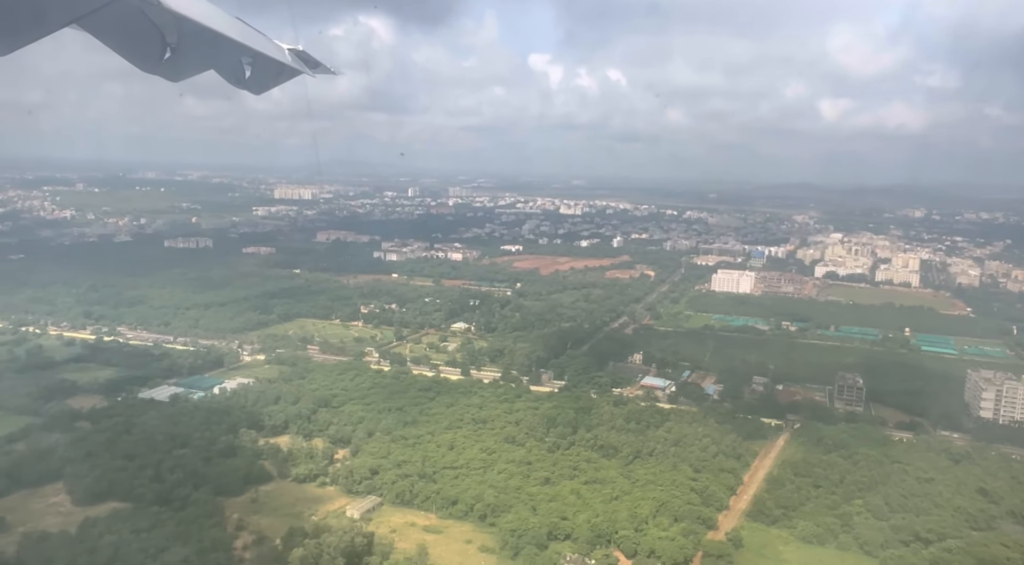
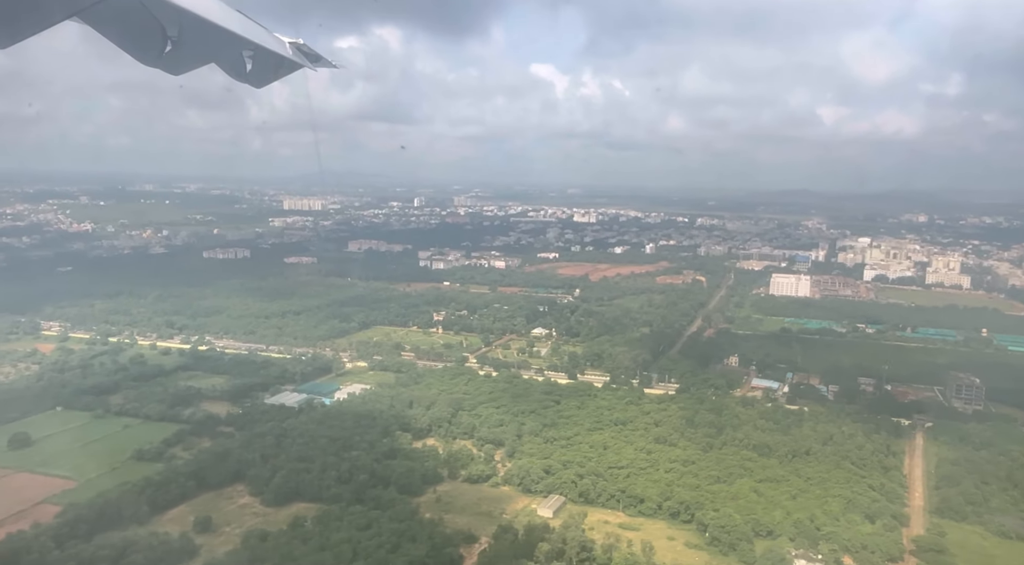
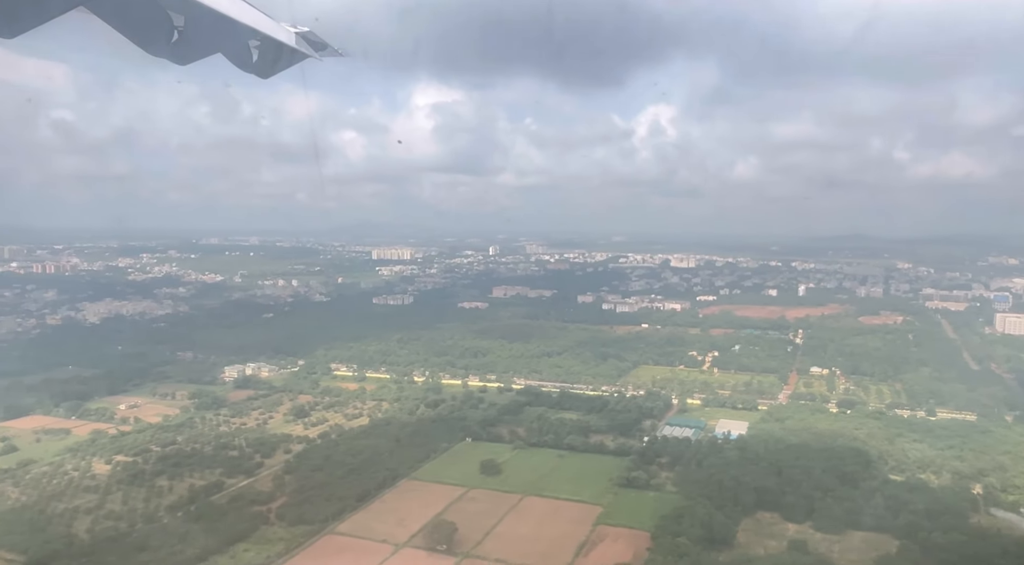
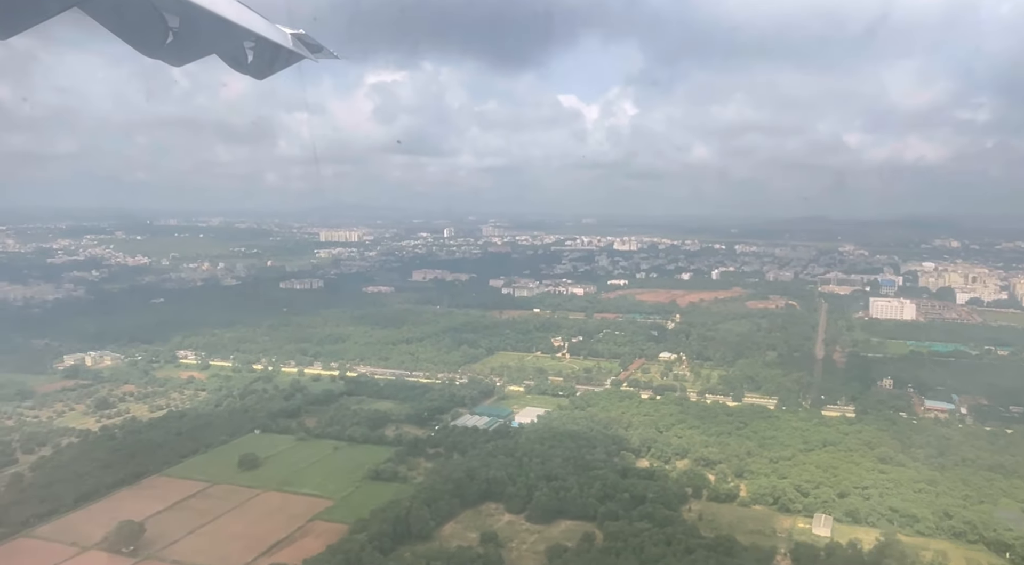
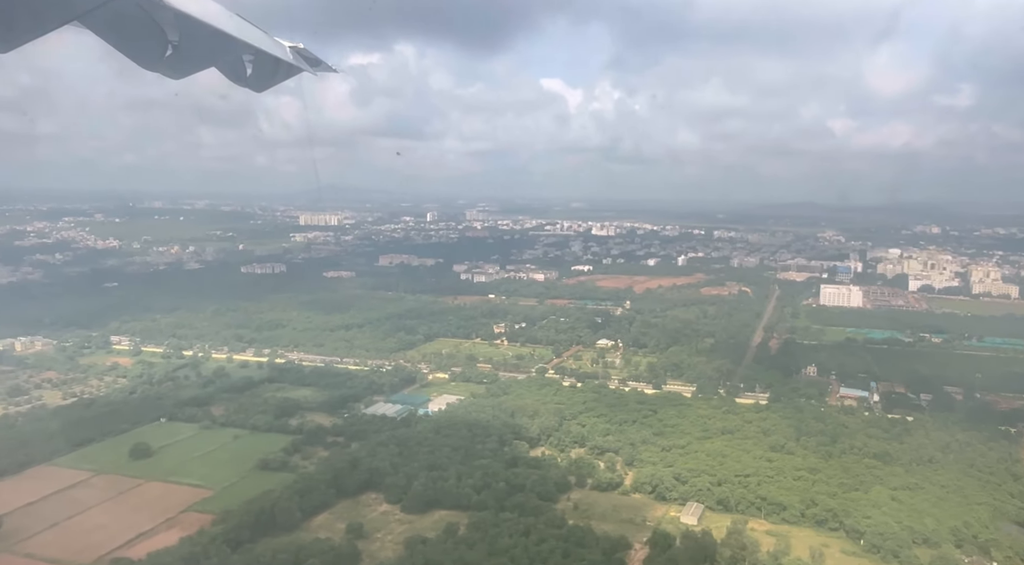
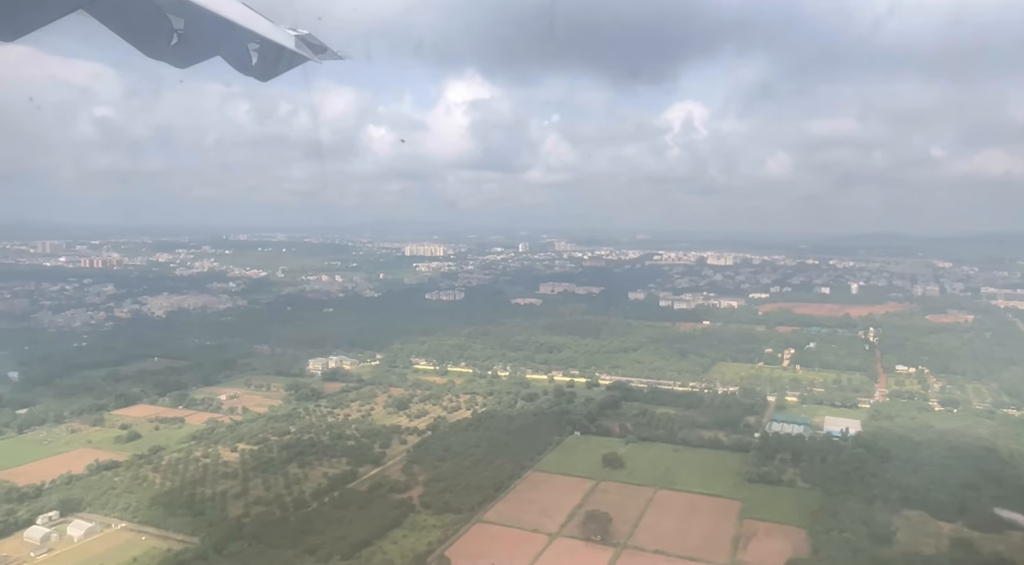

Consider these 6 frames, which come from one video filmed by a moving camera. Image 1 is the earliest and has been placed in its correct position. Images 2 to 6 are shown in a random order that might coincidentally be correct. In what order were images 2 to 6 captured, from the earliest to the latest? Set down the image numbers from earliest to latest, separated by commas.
2, 5, 4, 3, 6
